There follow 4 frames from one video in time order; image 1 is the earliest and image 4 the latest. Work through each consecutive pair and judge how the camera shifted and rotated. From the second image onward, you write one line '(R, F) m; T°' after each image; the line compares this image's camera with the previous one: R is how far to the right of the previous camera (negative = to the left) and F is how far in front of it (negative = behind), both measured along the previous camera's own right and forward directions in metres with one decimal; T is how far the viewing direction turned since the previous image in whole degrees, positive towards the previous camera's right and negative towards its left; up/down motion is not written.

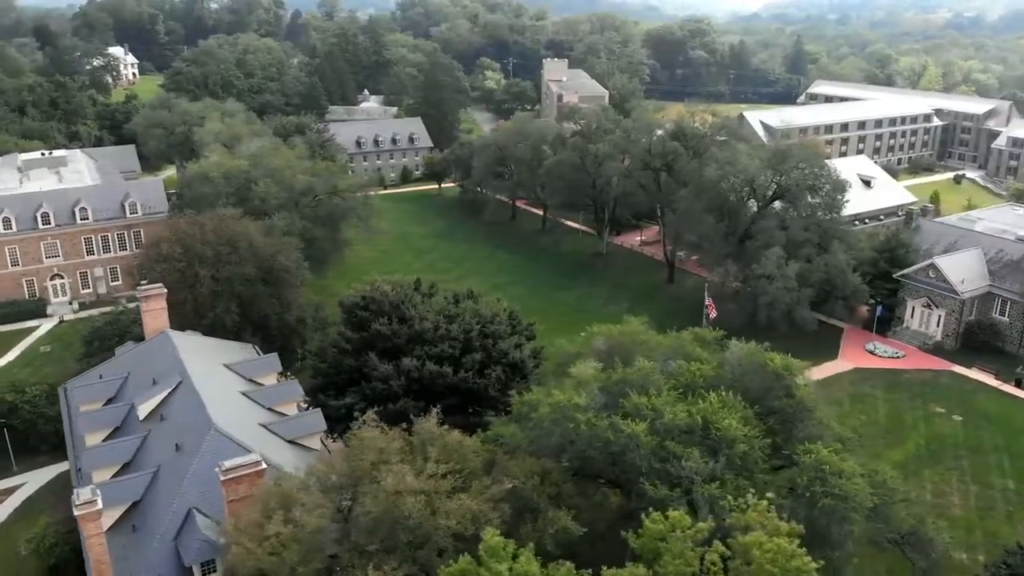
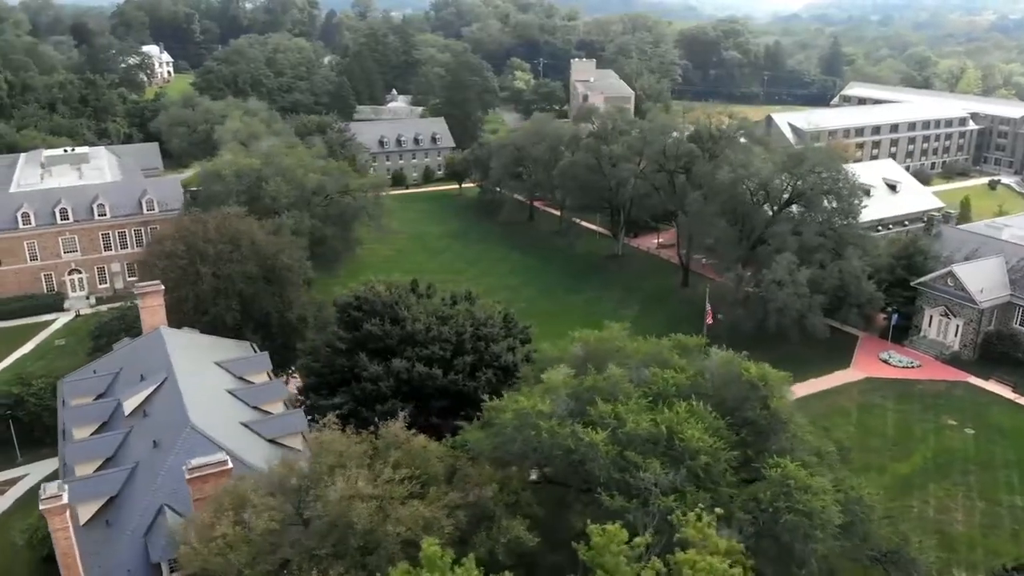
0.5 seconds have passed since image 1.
(+1.6, +0.3) m; -3°
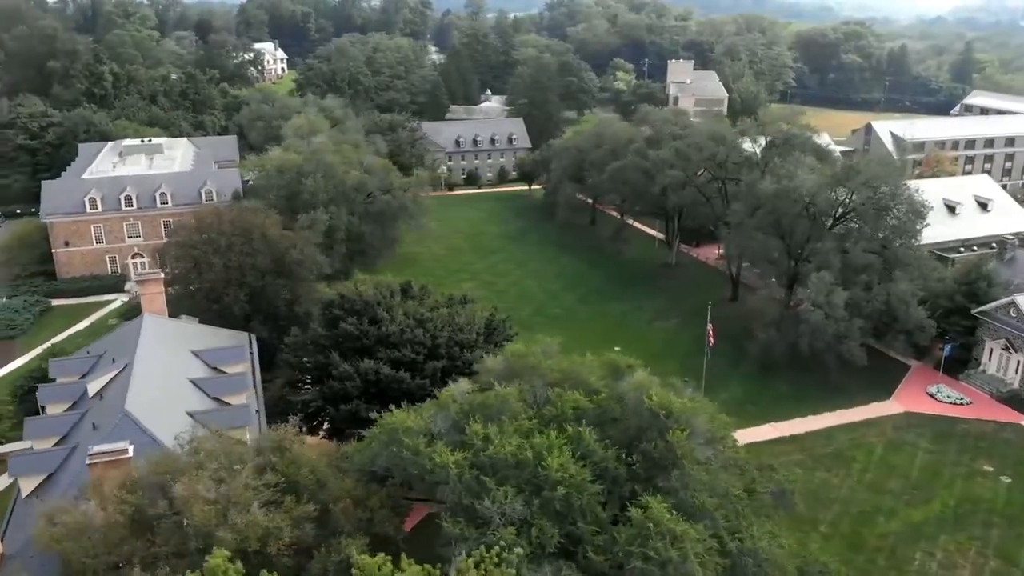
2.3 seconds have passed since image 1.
(+5.3, +1.2) m; -9°
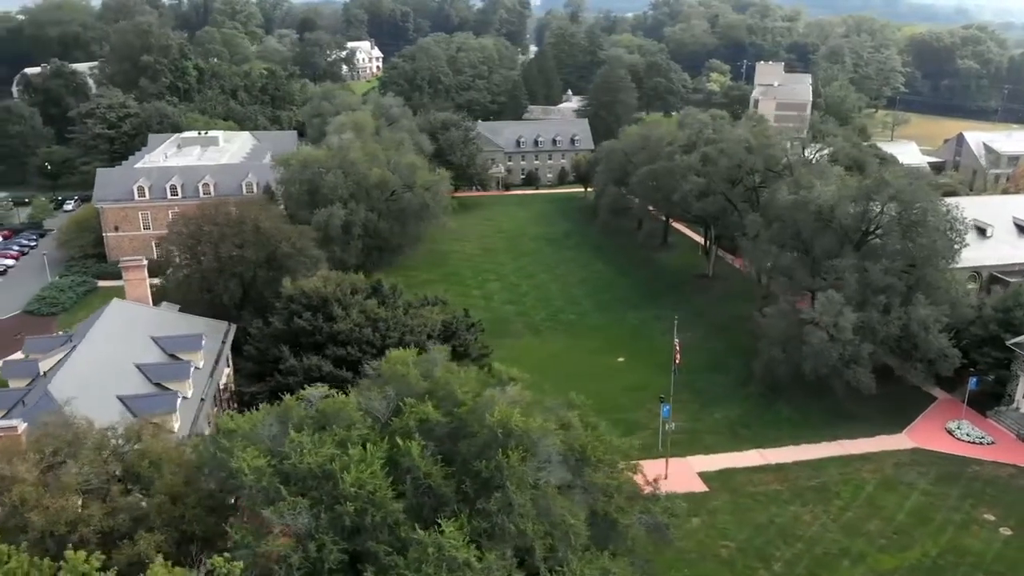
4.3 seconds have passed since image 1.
(+6.0, +1.1) m; -8°
